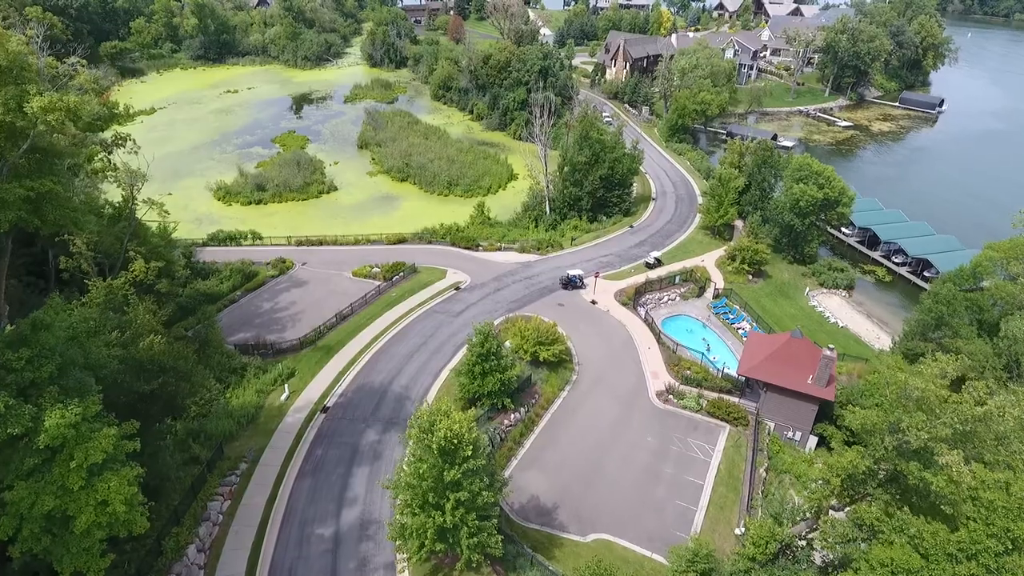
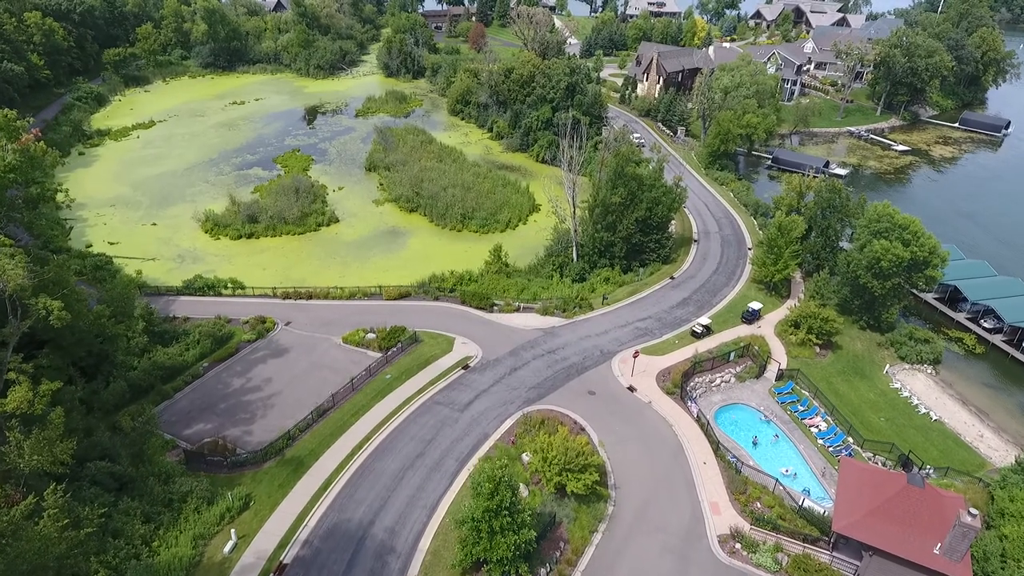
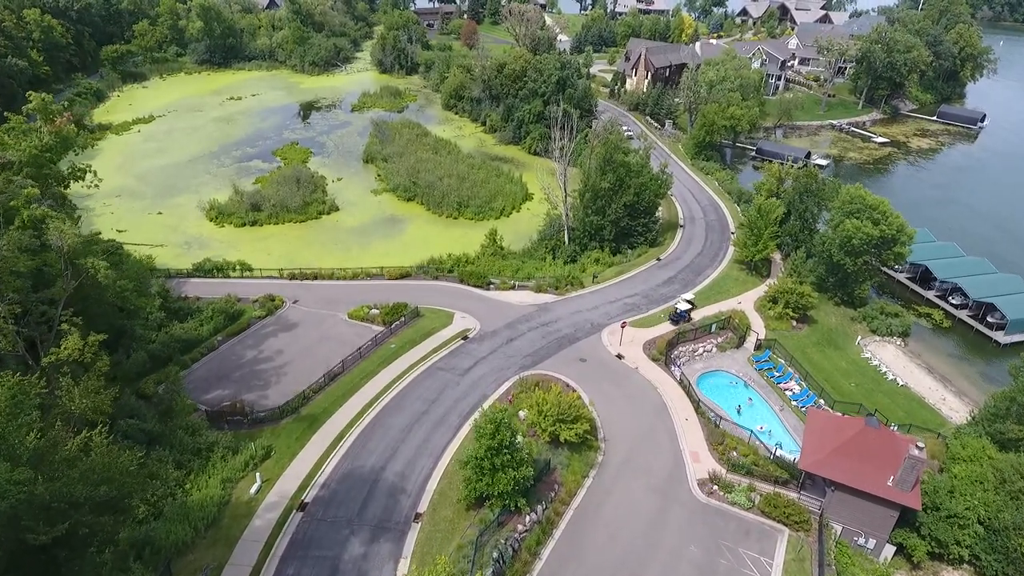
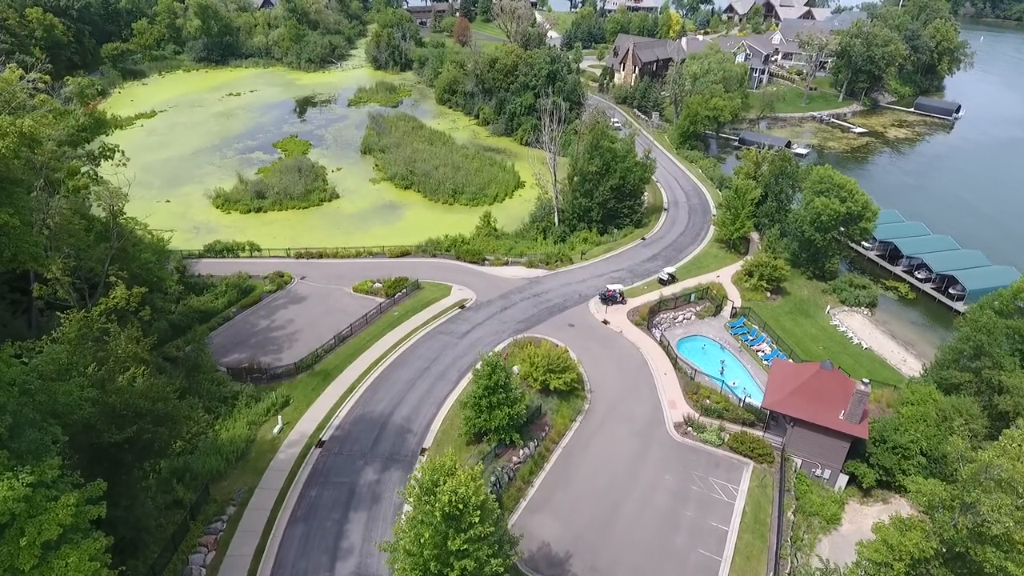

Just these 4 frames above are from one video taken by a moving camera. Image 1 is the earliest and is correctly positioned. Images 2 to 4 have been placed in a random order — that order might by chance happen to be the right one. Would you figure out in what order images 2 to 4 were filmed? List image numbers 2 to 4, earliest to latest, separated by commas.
4, 3, 2
